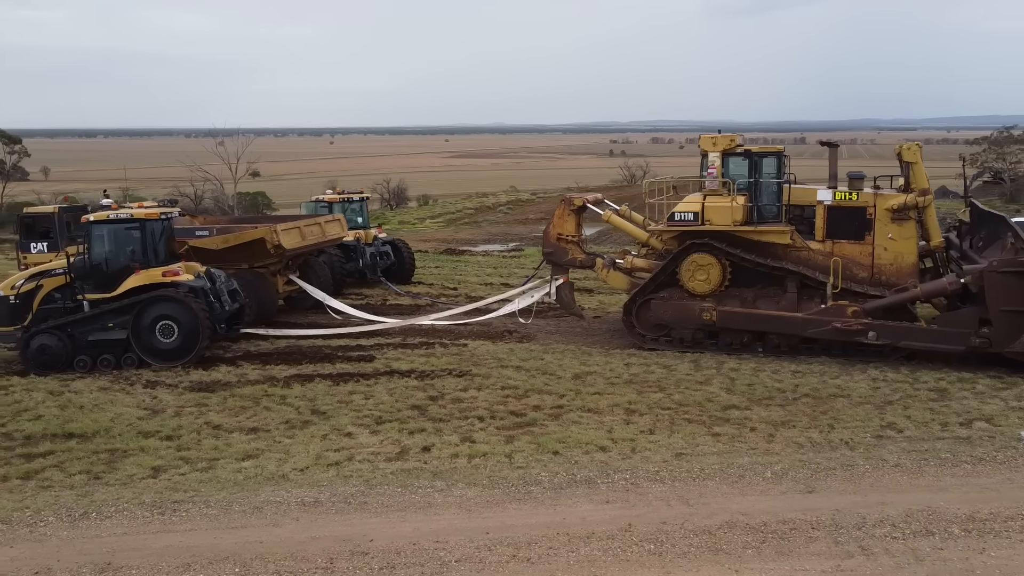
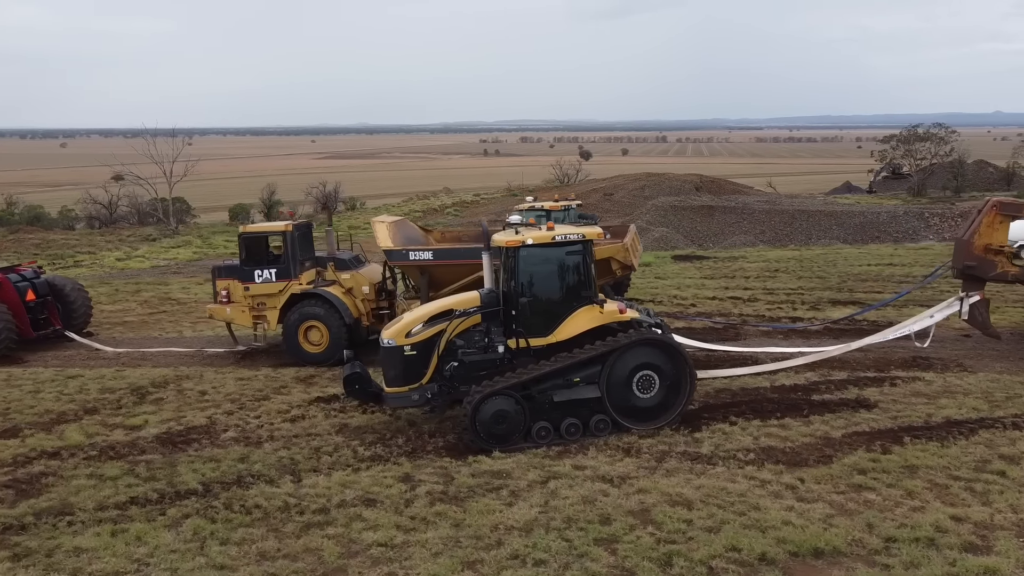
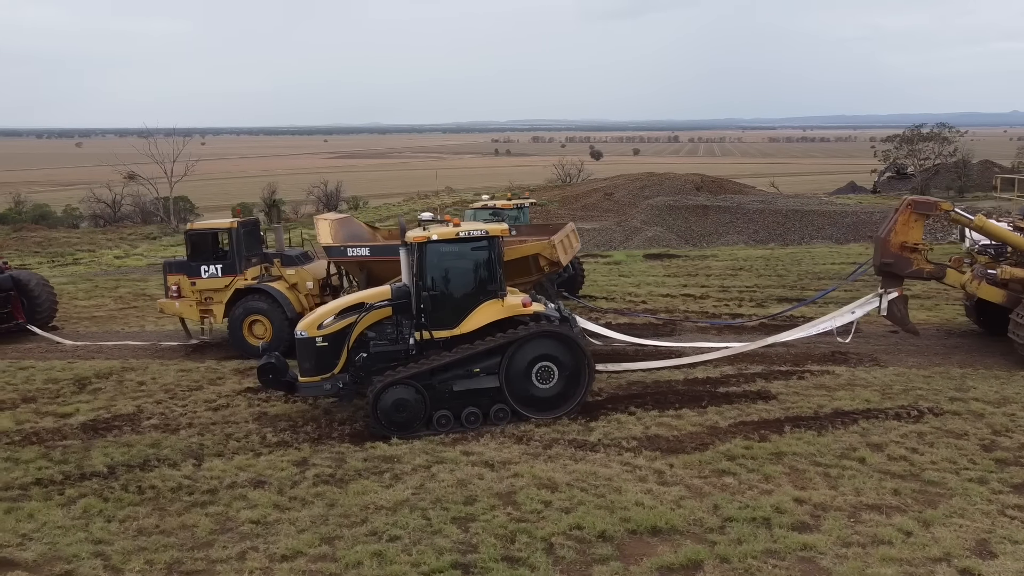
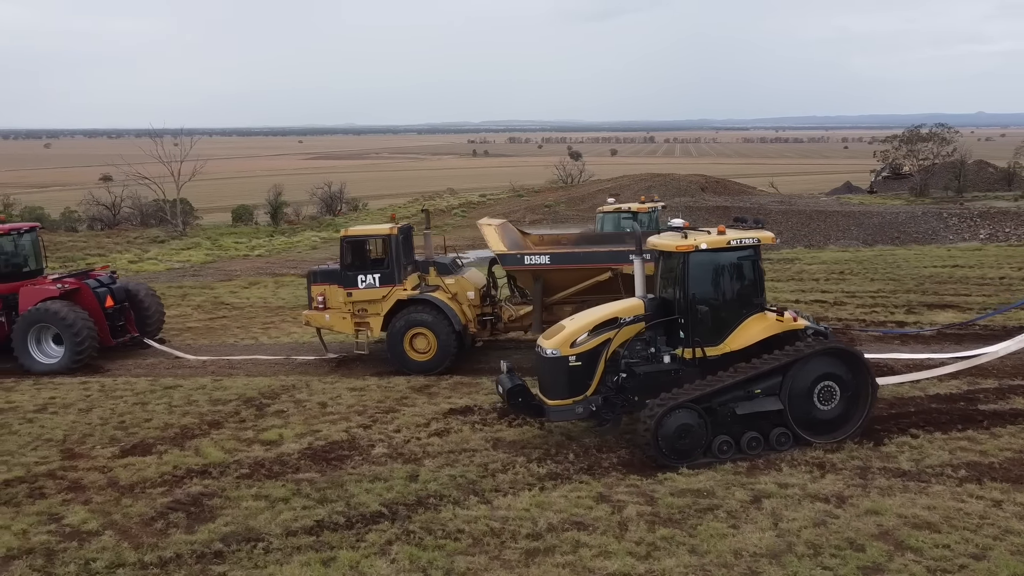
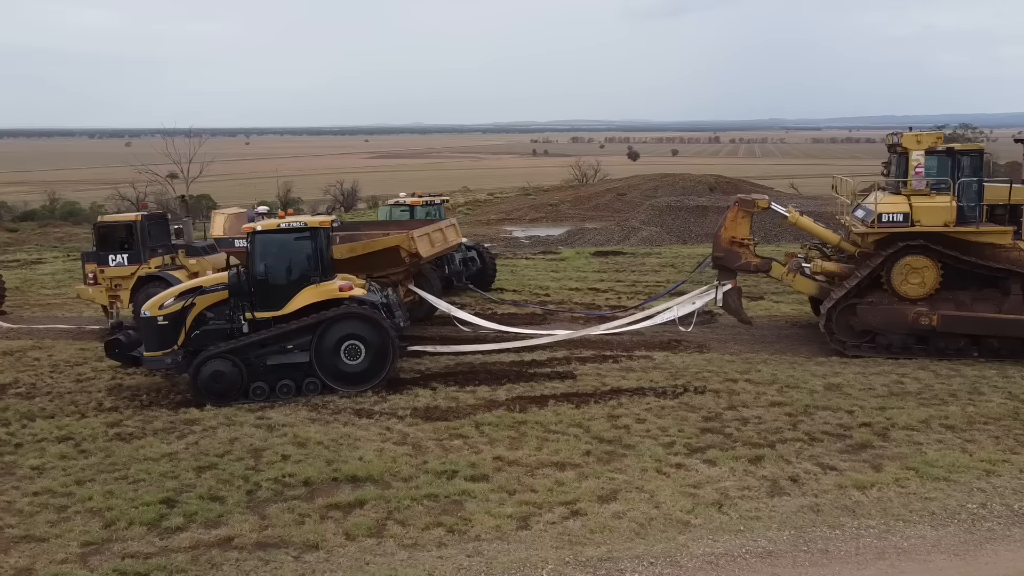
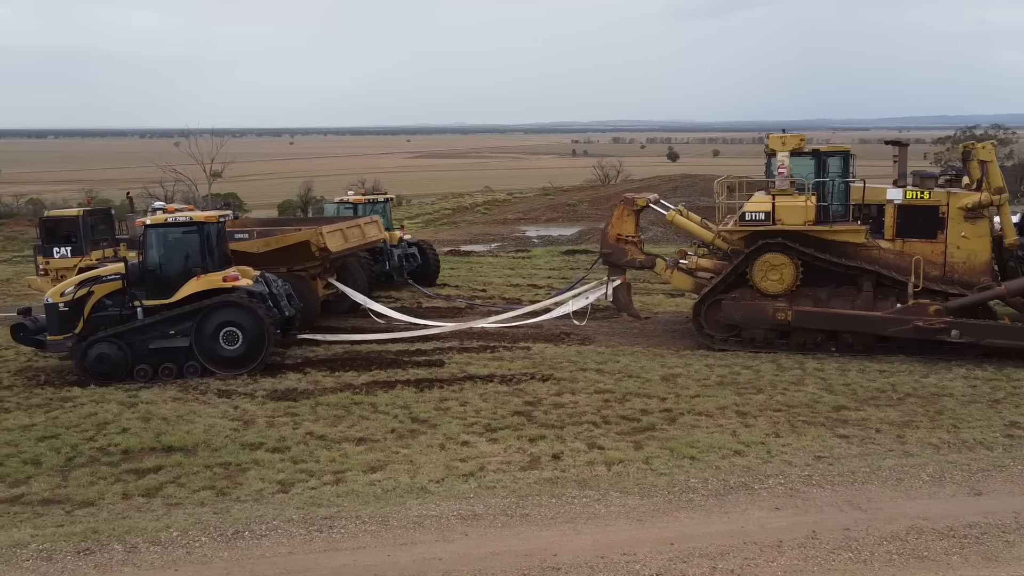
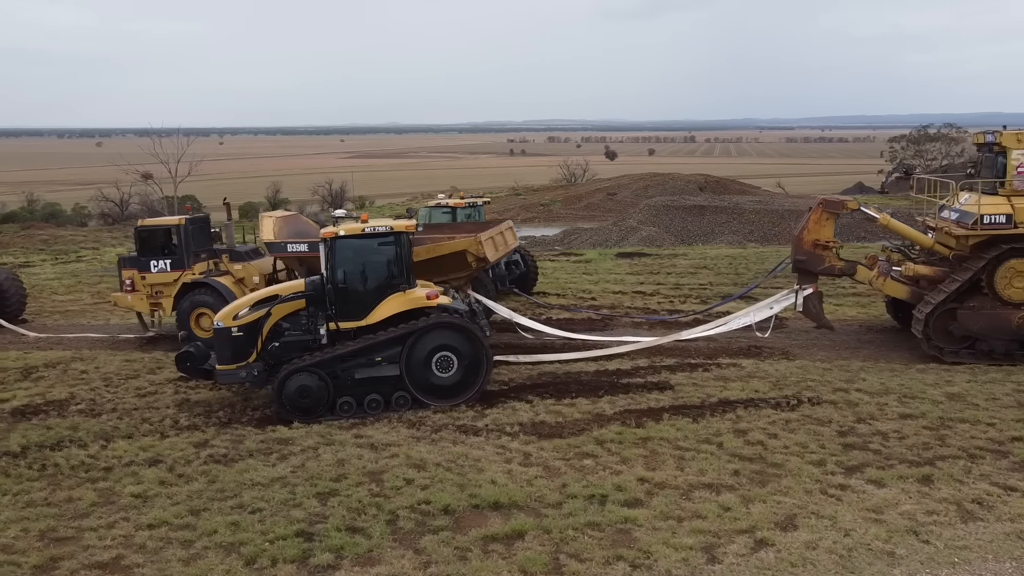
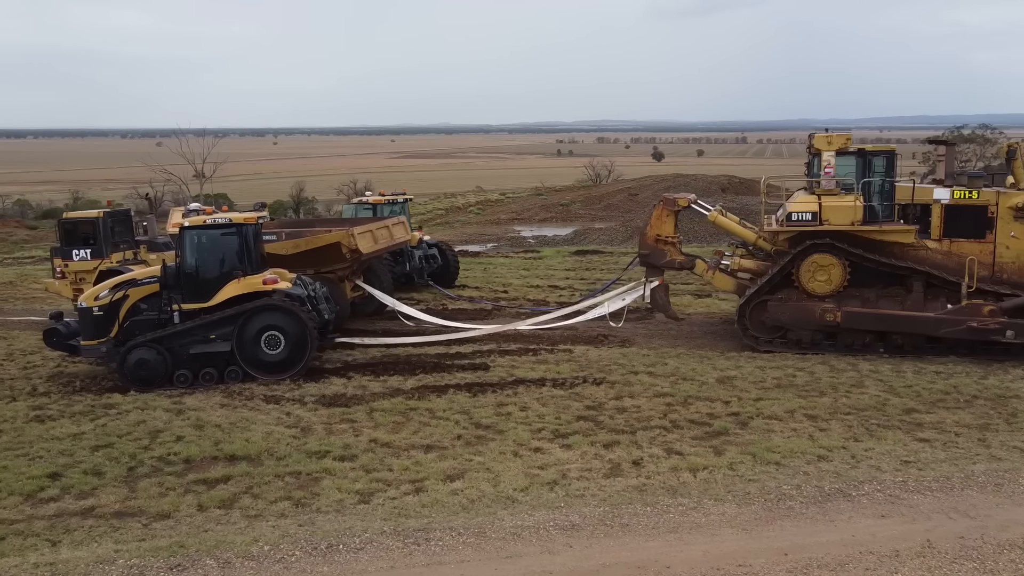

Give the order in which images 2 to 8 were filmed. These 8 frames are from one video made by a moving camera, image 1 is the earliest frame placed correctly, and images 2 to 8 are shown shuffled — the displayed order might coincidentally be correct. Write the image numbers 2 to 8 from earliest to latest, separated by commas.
6, 8, 5, 7, 3, 2, 4
